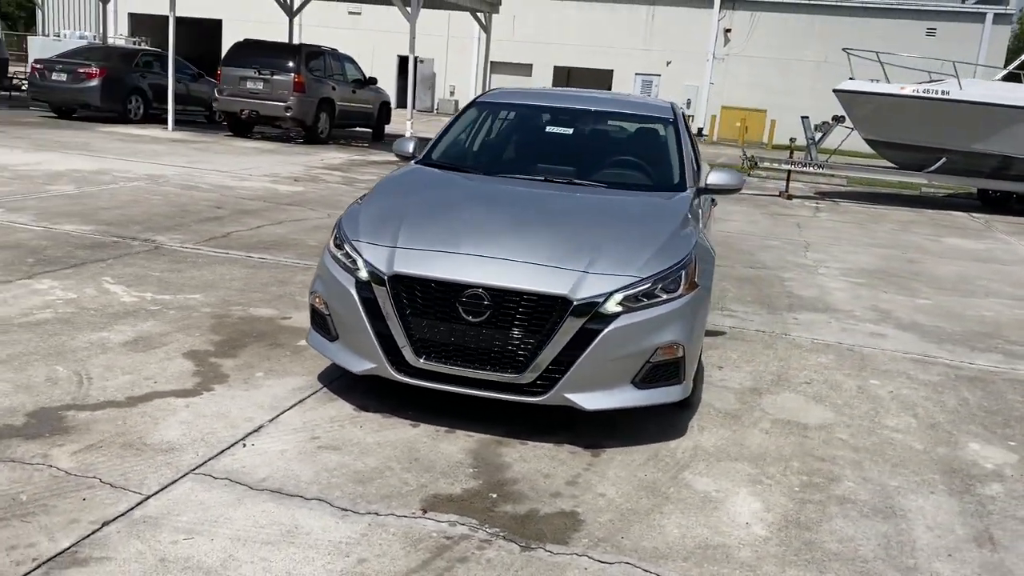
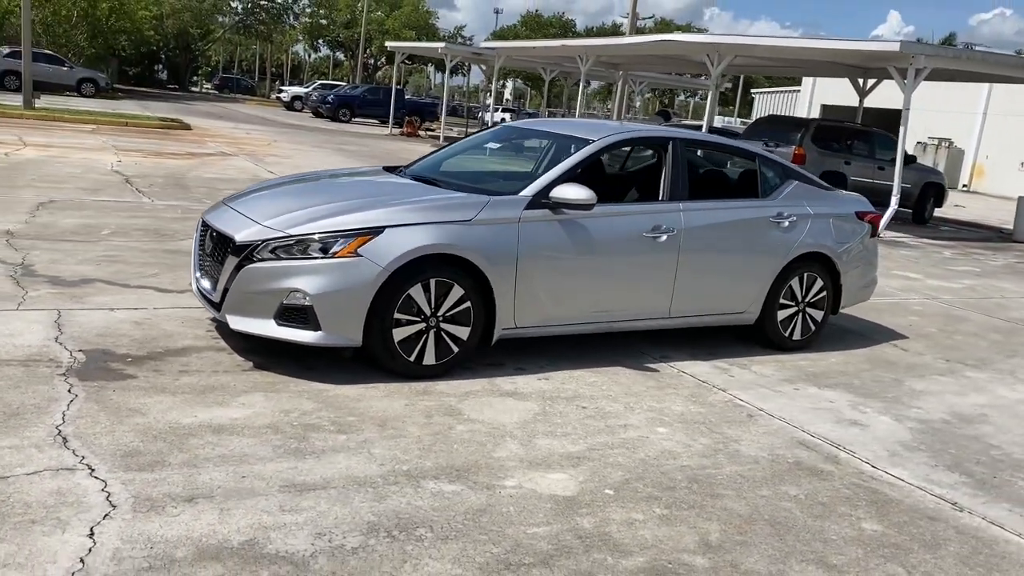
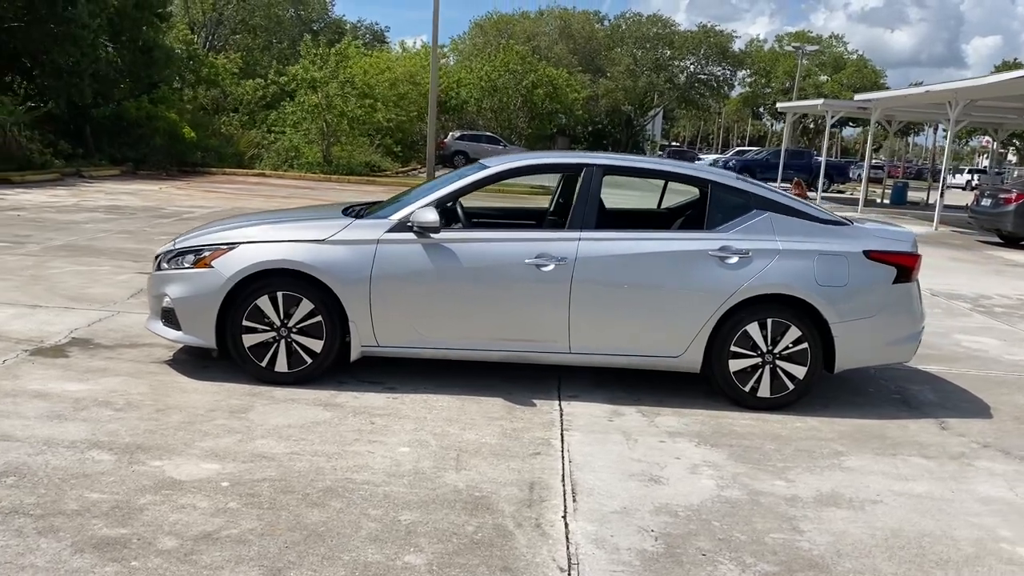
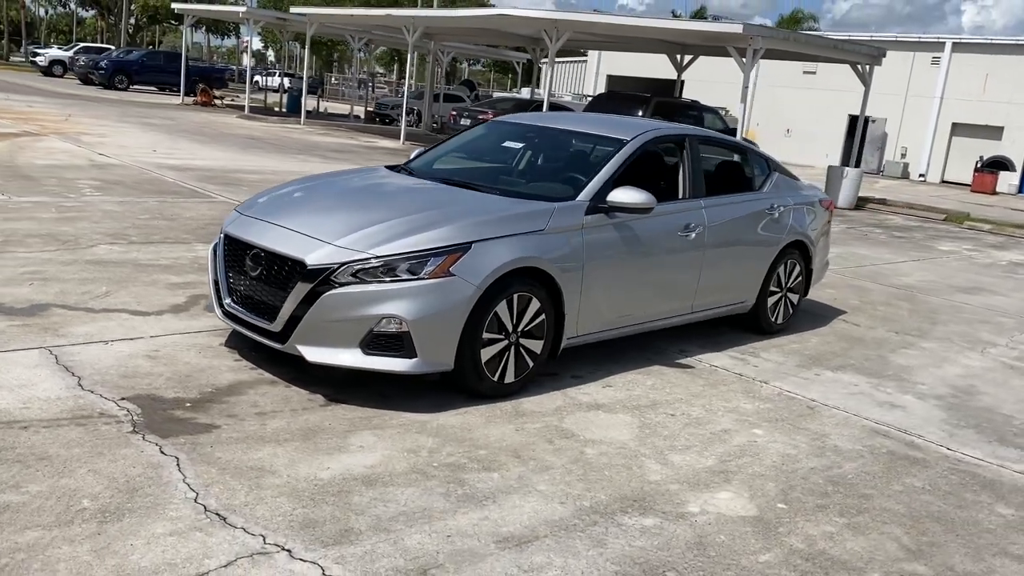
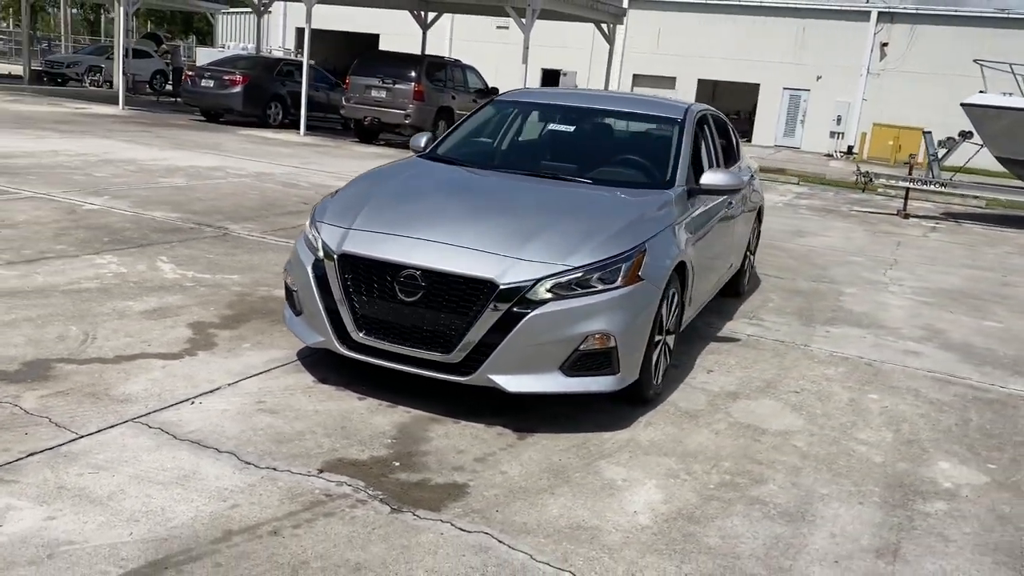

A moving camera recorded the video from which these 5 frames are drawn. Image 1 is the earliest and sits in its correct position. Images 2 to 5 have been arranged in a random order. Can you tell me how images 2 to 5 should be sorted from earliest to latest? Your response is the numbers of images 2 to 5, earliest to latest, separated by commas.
5, 4, 2, 3
